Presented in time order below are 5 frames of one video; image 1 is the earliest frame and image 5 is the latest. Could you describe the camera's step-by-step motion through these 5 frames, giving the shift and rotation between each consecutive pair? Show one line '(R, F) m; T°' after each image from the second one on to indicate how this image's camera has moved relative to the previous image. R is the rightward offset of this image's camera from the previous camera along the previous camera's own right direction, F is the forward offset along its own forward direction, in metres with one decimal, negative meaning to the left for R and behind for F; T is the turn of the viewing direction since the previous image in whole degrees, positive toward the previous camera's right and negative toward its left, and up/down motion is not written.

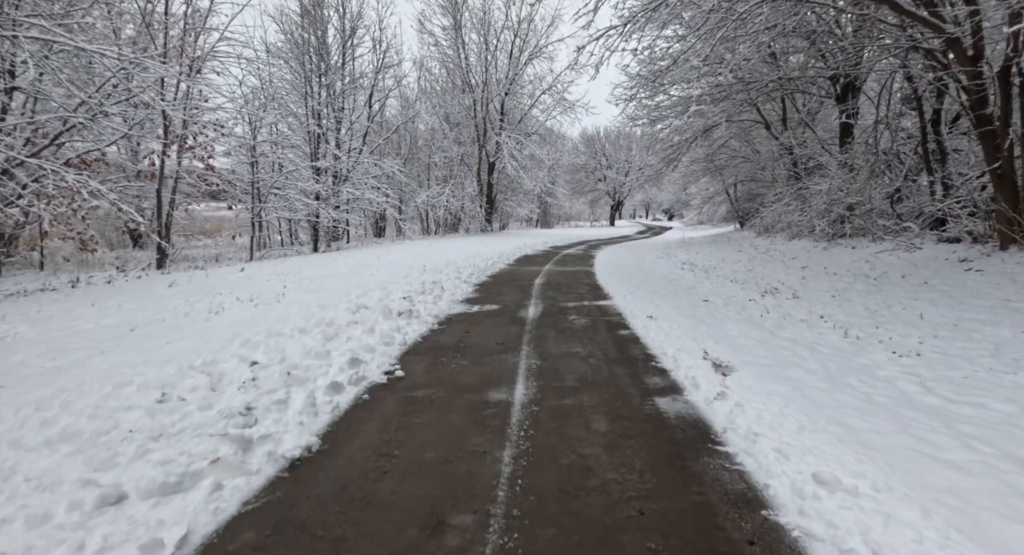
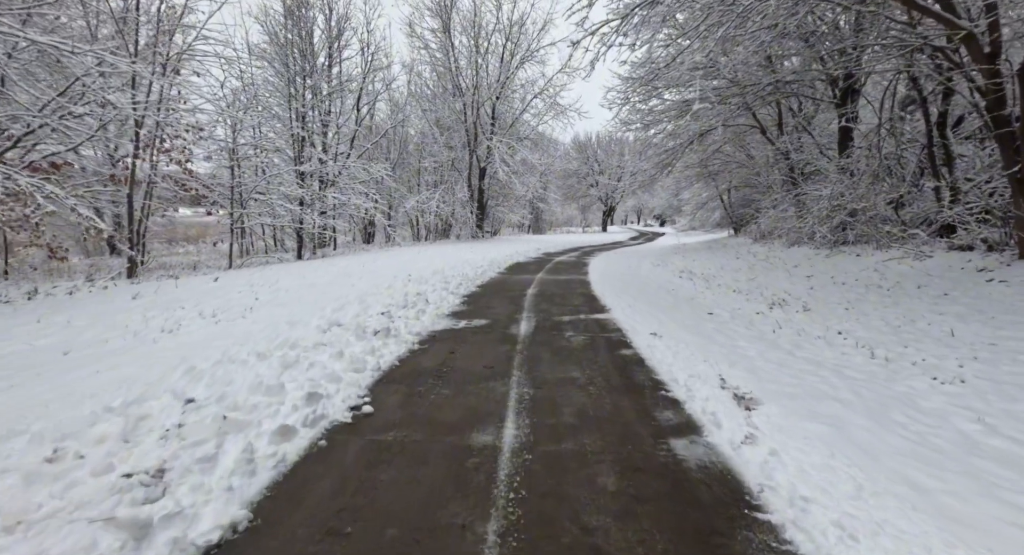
(0.0, +0.6) m; +1°
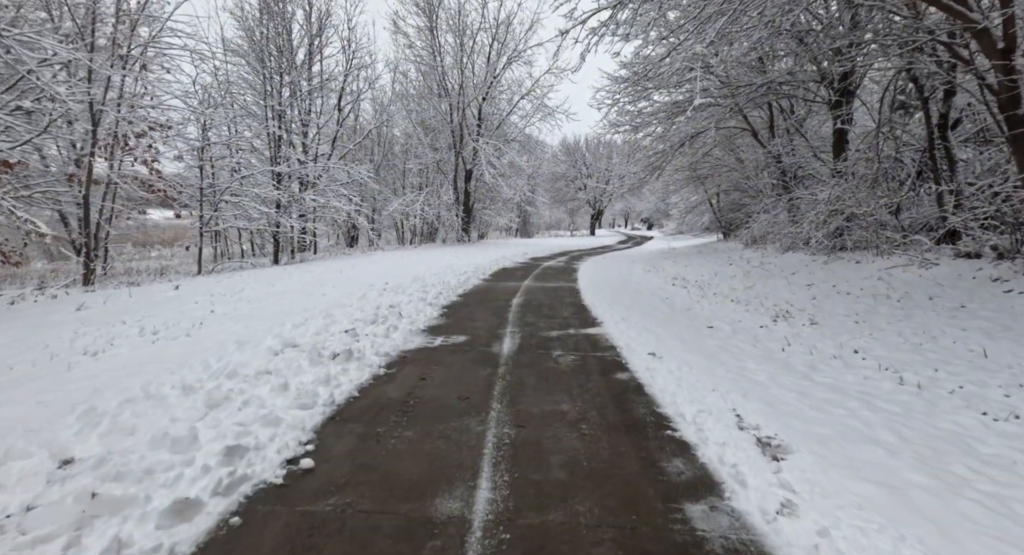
(+0.1, +0.7) m; +1°
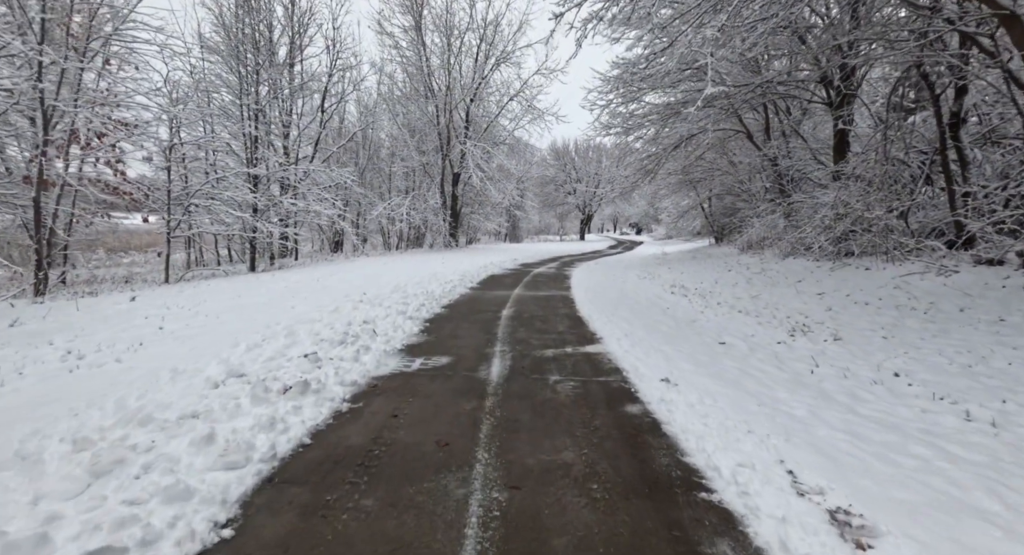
(0.0, +0.8) m; +1°
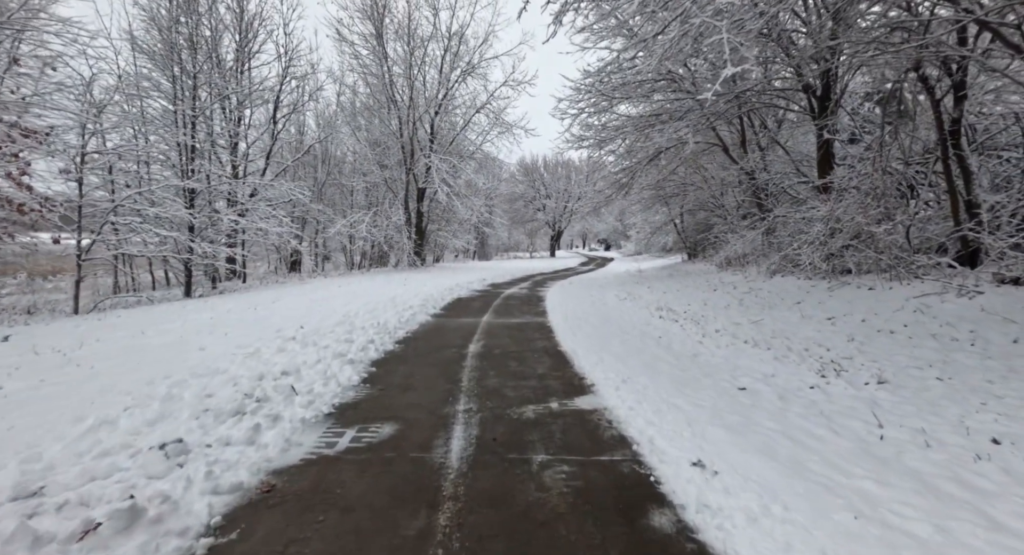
(0.0, +1.5) m; +3°
